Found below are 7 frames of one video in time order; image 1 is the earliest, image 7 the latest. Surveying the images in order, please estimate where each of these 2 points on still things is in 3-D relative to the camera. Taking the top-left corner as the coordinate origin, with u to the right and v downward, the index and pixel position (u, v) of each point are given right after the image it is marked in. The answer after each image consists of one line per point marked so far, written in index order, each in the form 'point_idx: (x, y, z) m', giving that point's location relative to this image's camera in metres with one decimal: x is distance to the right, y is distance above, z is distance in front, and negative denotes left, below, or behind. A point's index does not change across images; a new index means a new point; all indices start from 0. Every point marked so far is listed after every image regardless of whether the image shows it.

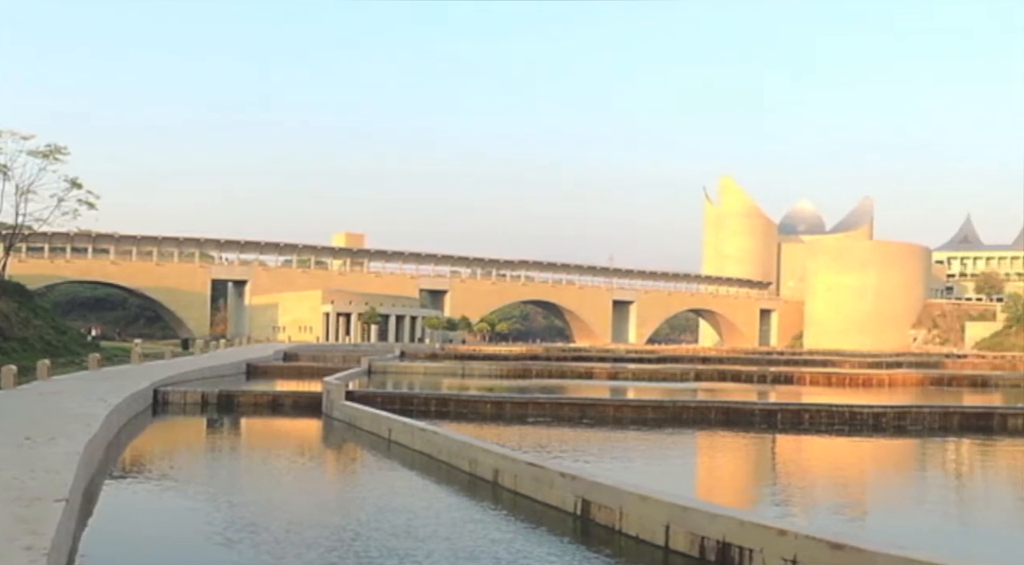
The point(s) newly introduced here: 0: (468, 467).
0: (-0.7, -2.5, +15.8) m
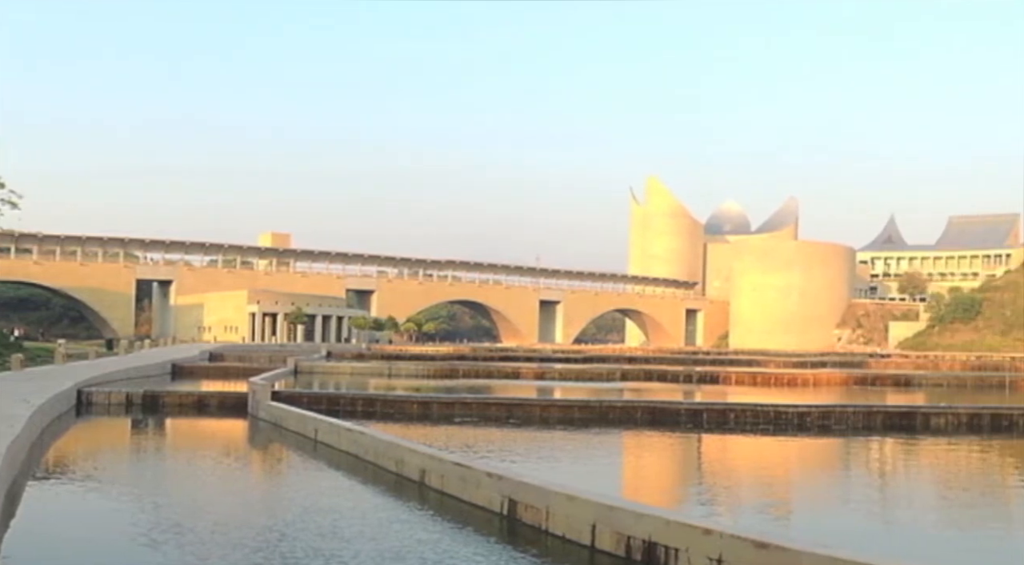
0: (-1.6, -2.5, +15.8) m
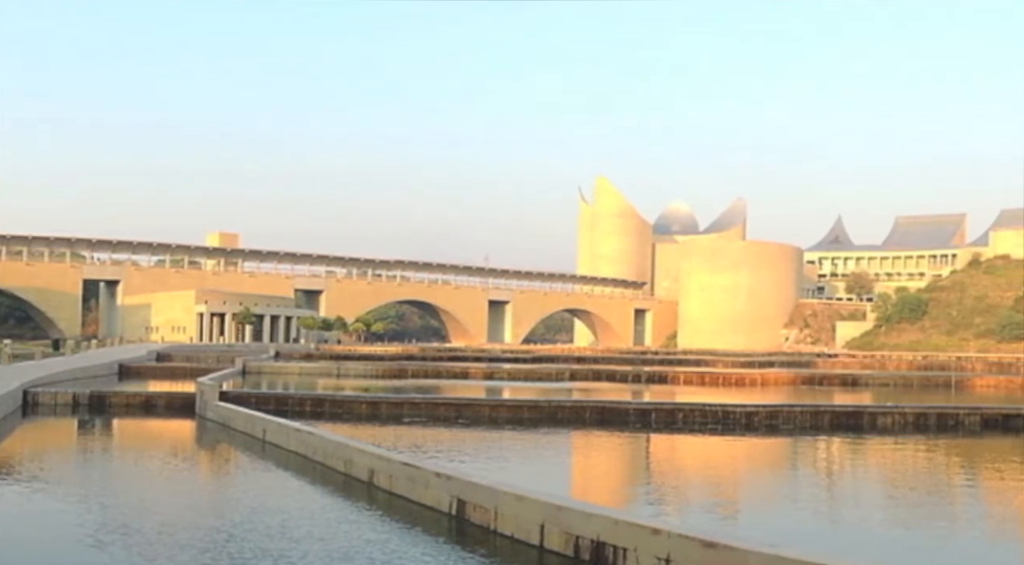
0: (-2.3, -2.5, +15.8) m
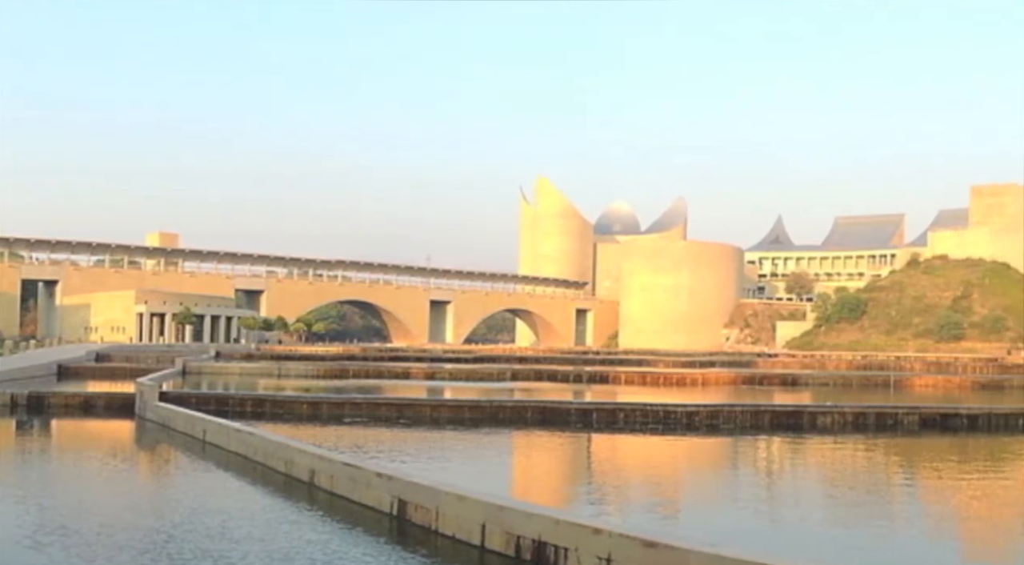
0: (-3.0, -2.5, +15.8) m
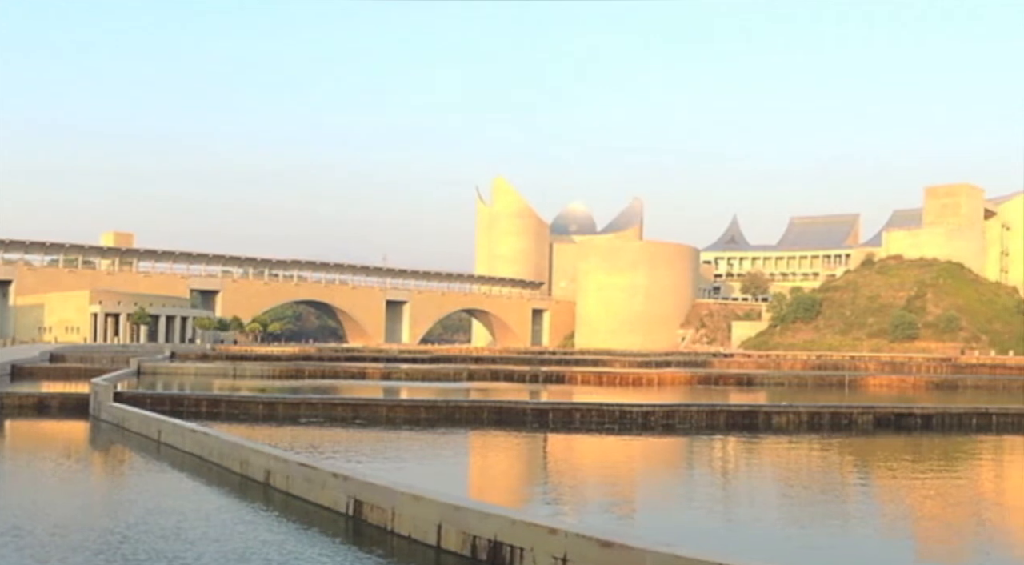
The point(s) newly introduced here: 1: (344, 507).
0: (-3.6, -2.5, +15.7) m
1: (-2.1, -2.8, +14.4) m
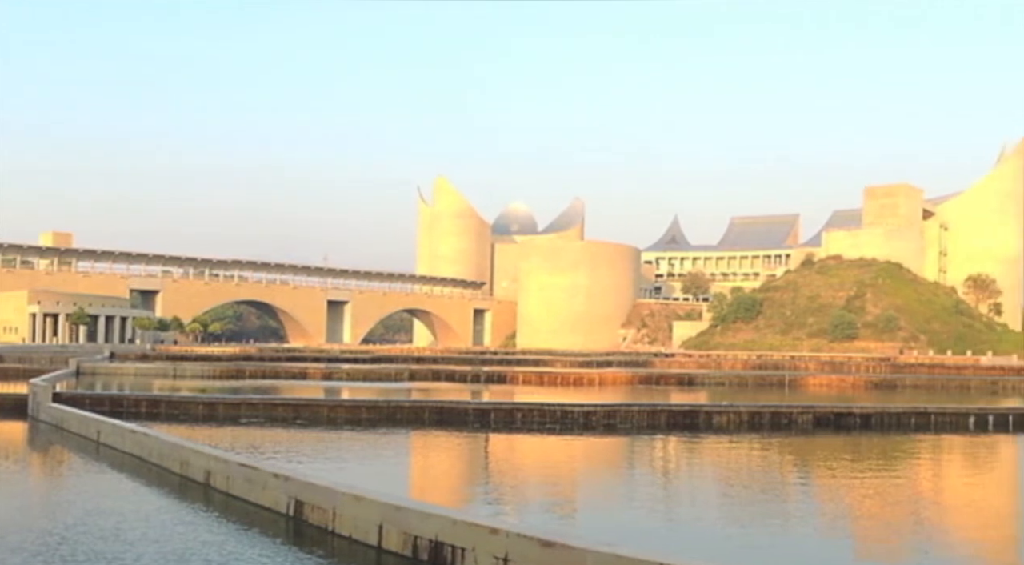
0: (-4.3, -2.5, +15.7) m
1: (-2.8, -2.8, +14.3) m
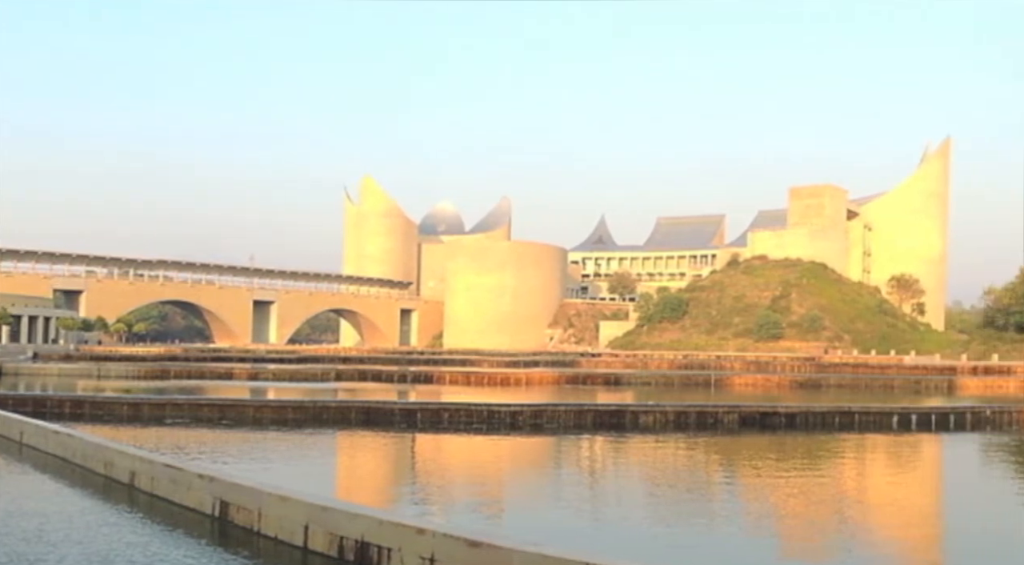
0: (-5.3, -2.5, +15.6) m
1: (-3.7, -2.8, +14.3) m
